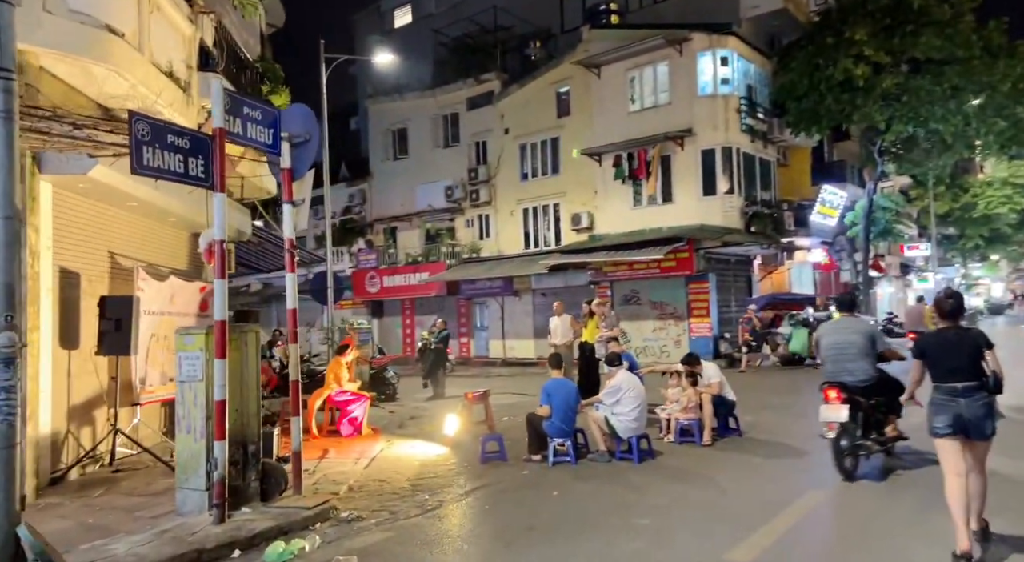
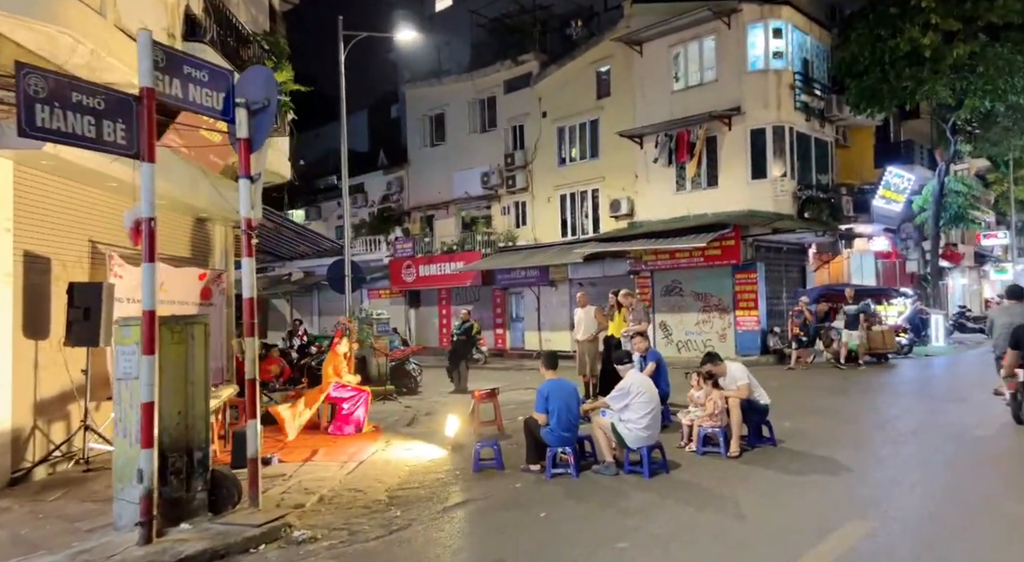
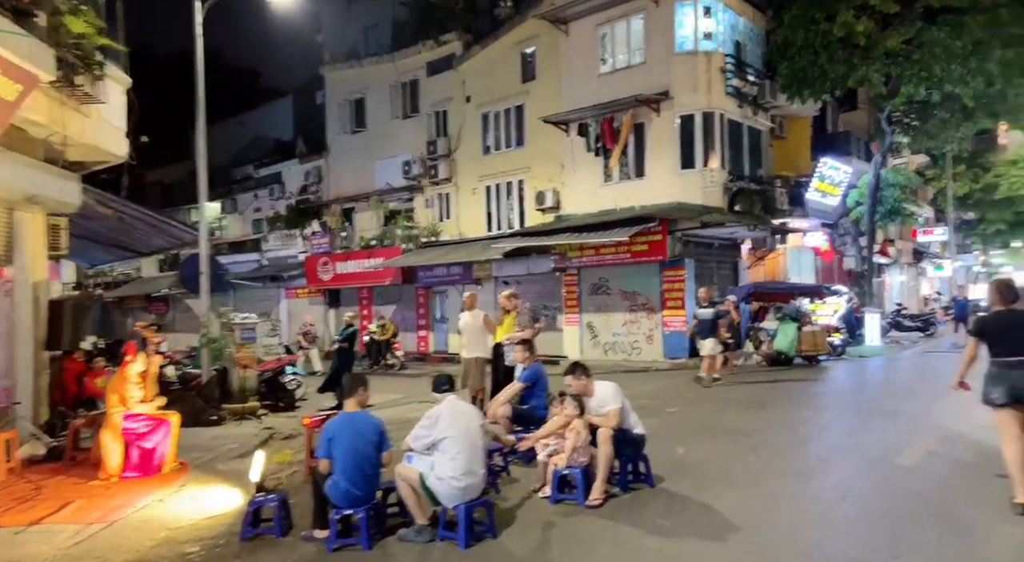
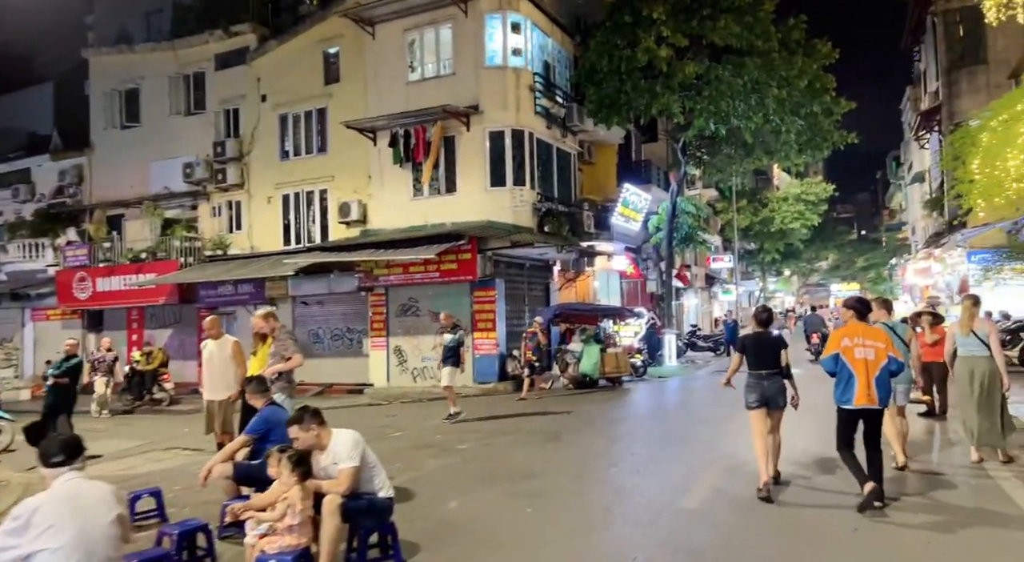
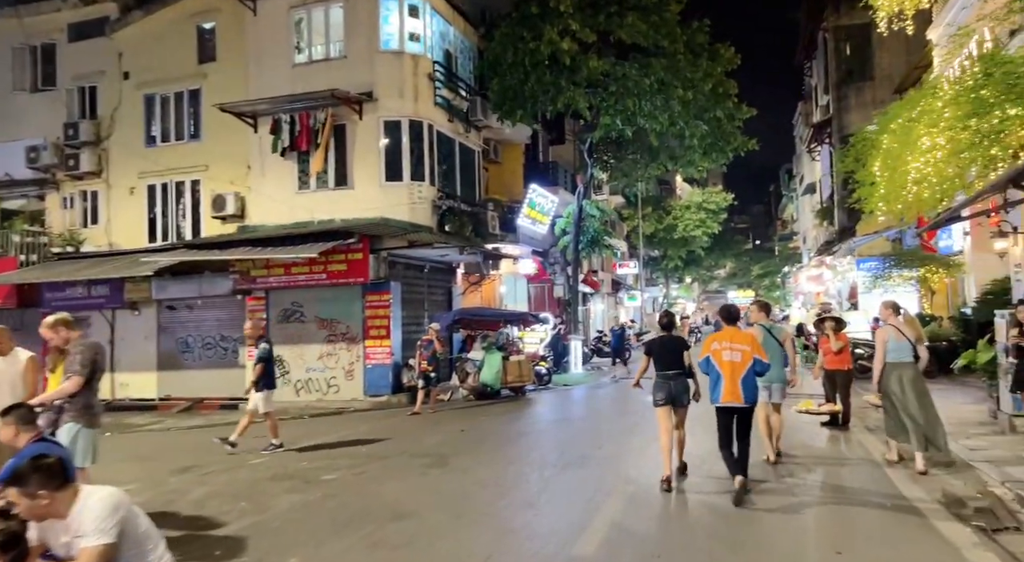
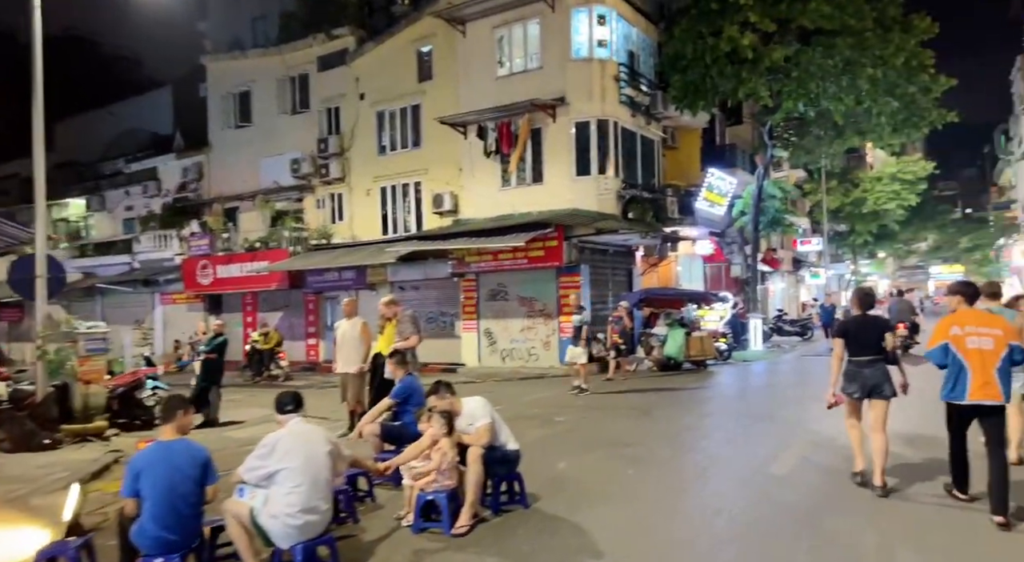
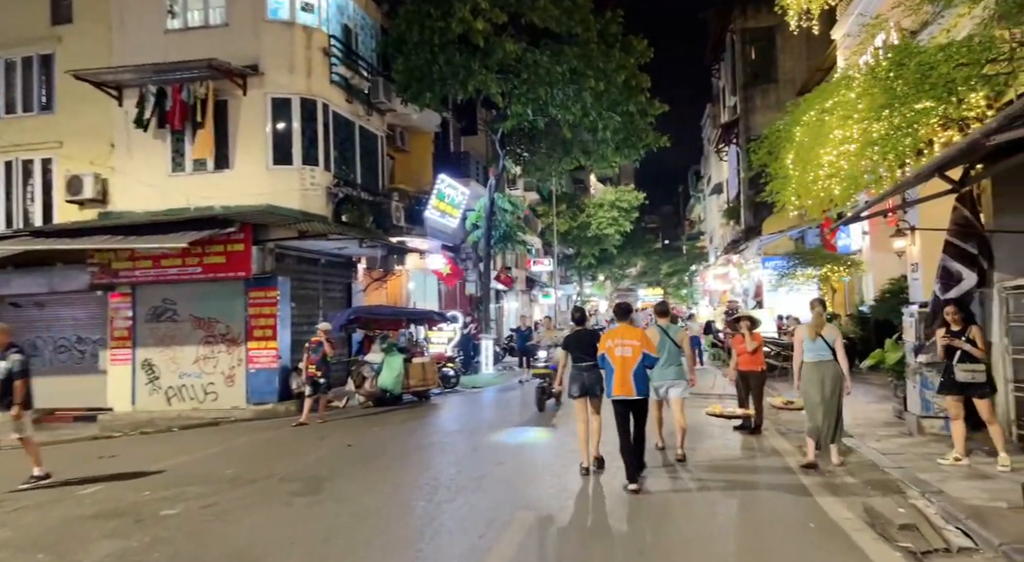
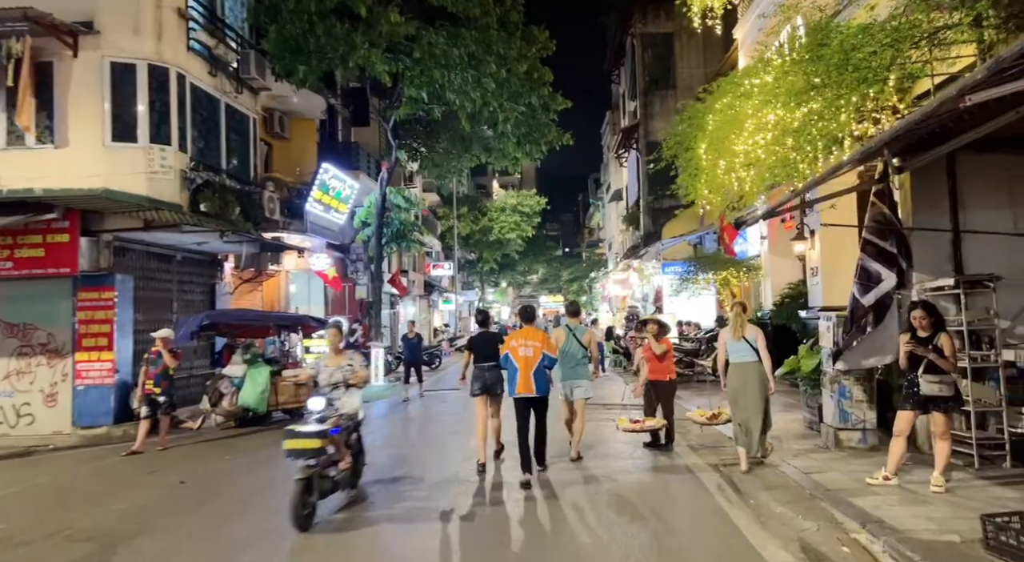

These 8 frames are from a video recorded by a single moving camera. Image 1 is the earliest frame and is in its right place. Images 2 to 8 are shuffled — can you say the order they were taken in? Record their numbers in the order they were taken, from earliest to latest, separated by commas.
2, 3, 6, 4, 5, 7, 8
